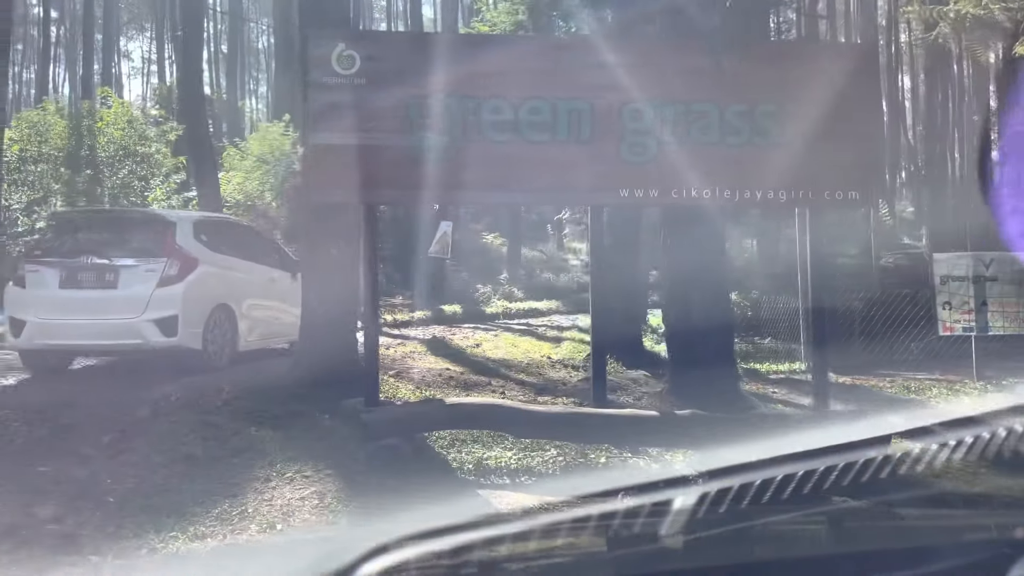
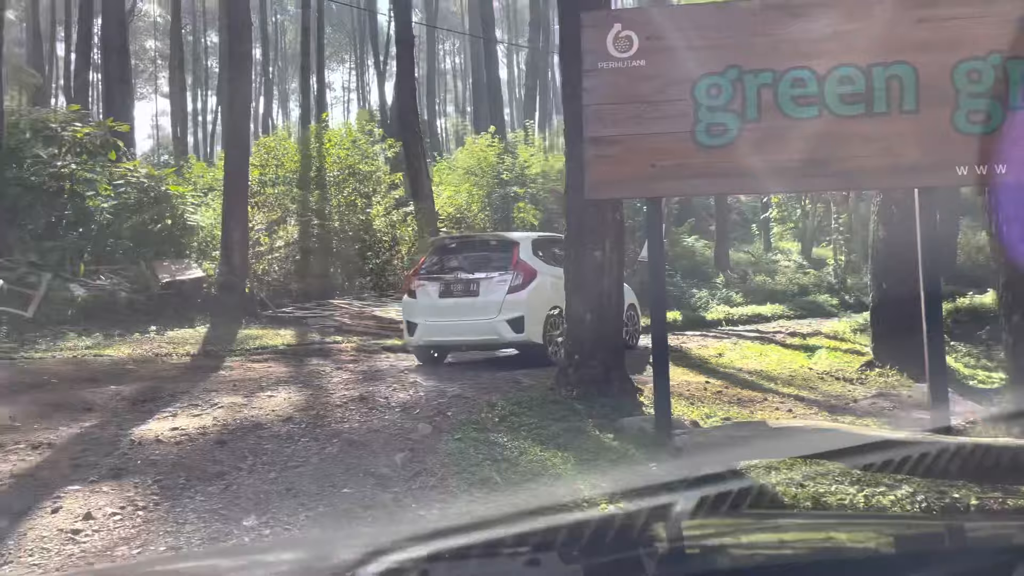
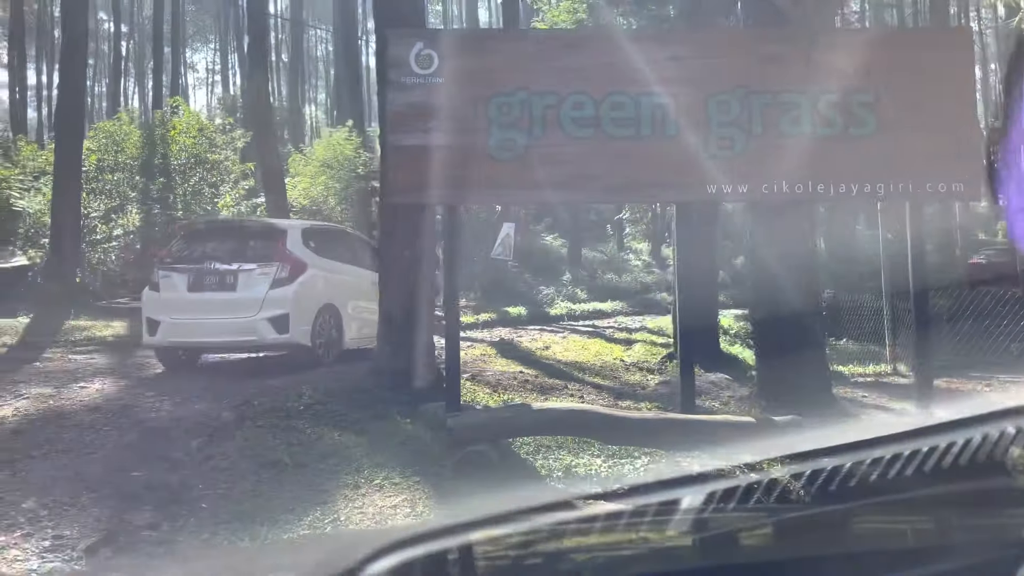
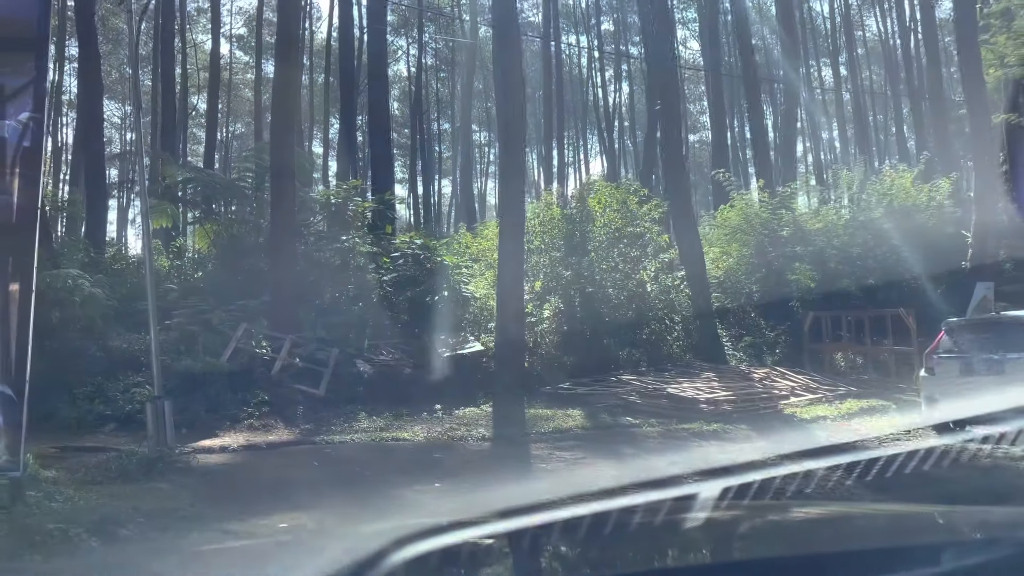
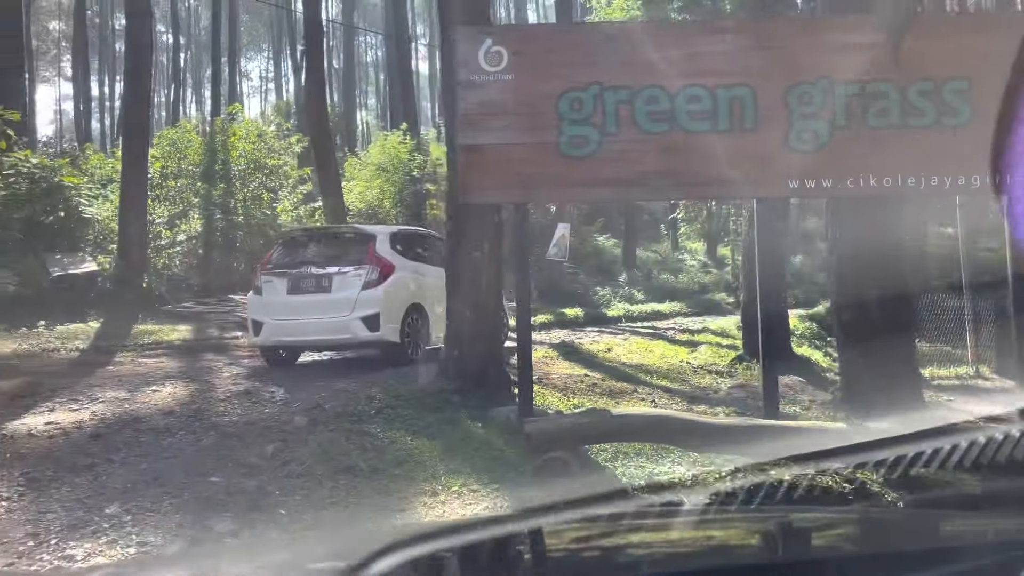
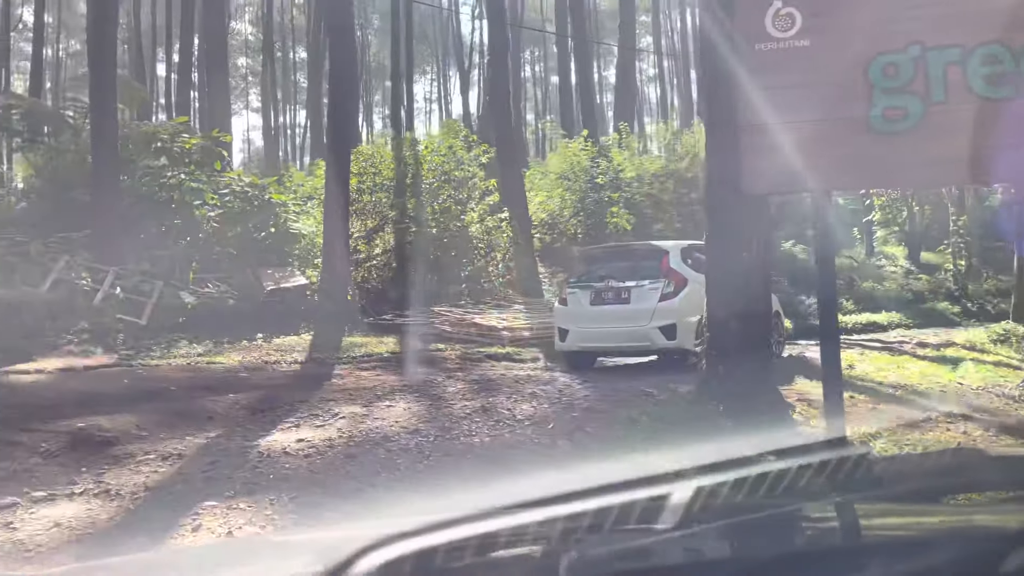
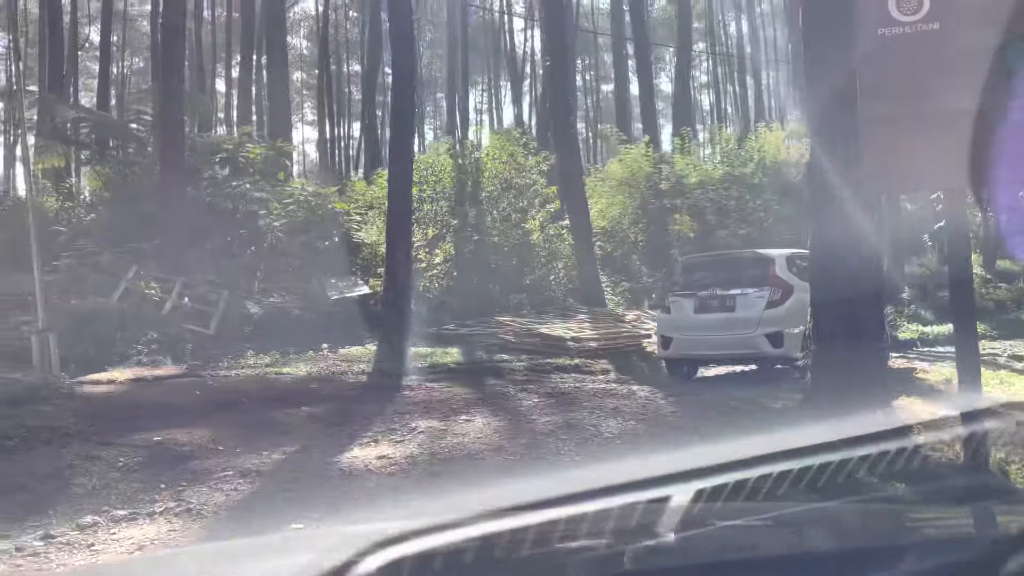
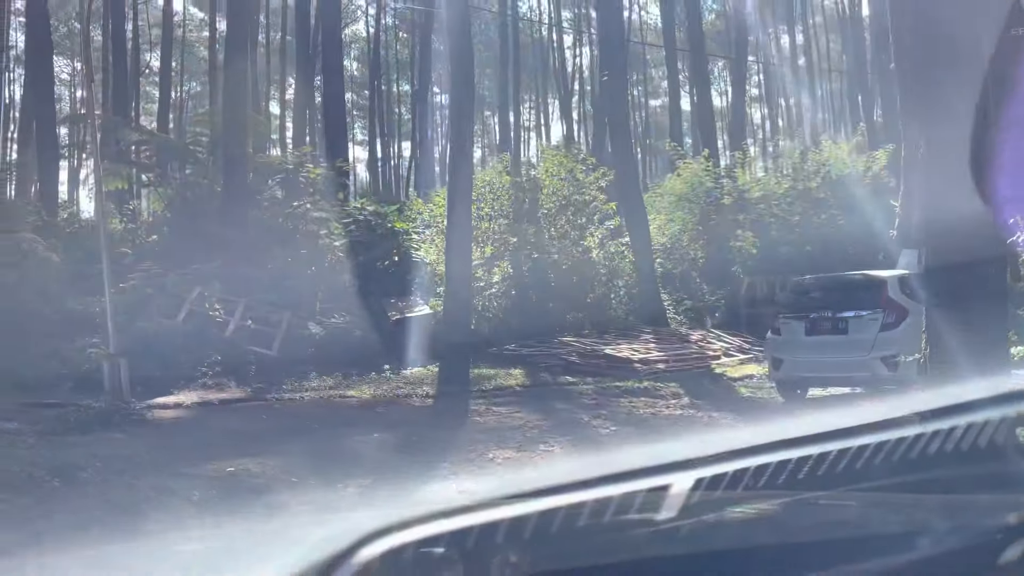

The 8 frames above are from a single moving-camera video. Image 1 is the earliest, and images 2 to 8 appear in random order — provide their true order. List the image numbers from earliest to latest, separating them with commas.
3, 5, 2, 6, 7, 8, 4
